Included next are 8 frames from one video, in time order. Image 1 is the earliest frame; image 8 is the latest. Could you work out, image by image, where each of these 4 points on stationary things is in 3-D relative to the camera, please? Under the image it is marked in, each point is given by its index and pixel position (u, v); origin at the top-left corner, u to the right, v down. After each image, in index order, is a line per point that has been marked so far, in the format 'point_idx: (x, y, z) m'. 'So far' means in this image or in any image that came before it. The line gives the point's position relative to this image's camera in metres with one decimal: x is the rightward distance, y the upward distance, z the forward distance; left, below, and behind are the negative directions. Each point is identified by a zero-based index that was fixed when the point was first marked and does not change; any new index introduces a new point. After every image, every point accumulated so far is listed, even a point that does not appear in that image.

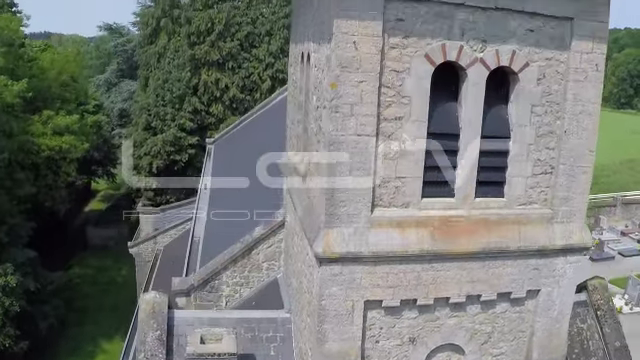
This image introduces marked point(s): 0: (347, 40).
0: (+0.2, +1.1, +4.1) m
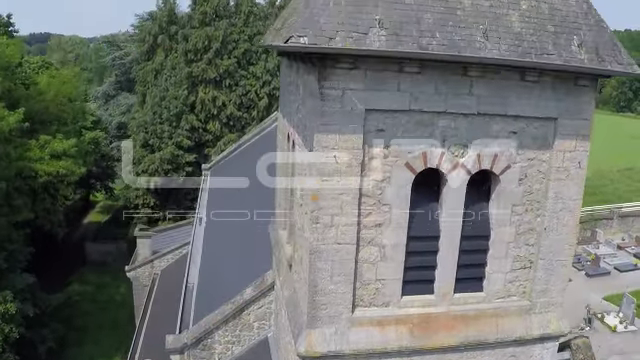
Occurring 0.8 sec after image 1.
0: (+0.1, +0.2, +4.1) m
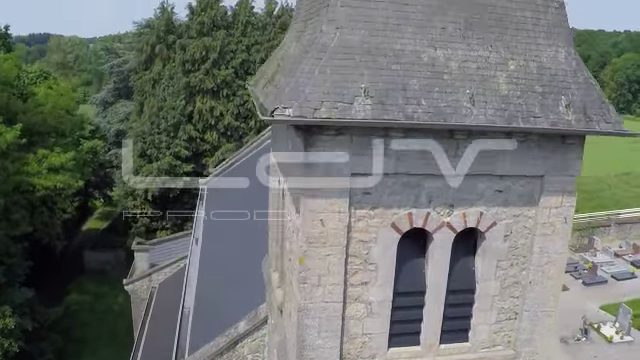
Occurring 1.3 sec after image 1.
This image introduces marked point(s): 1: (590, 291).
0: (-0.1, -0.3, +4.2) m
1: (+10.7, -4.4, +19.8) m
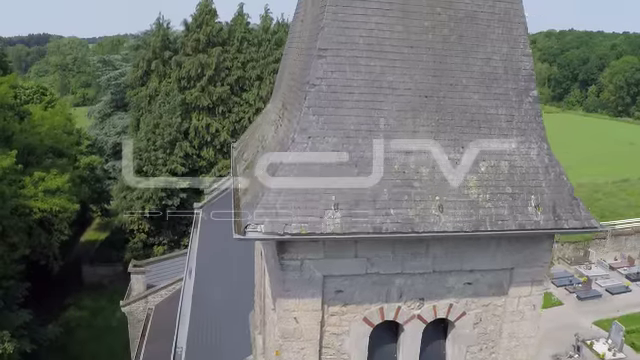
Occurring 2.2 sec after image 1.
0: (-0.3, -1.2, +4.3) m
1: (+10.5, -5.0, +20.0) m
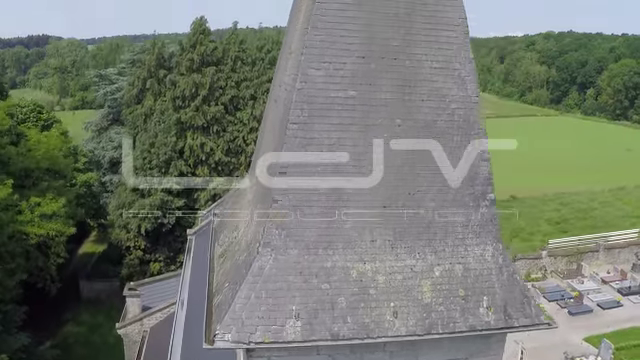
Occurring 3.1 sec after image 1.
0: (-0.6, -2.1, +4.6) m
1: (+10.3, -5.7, +20.3) m
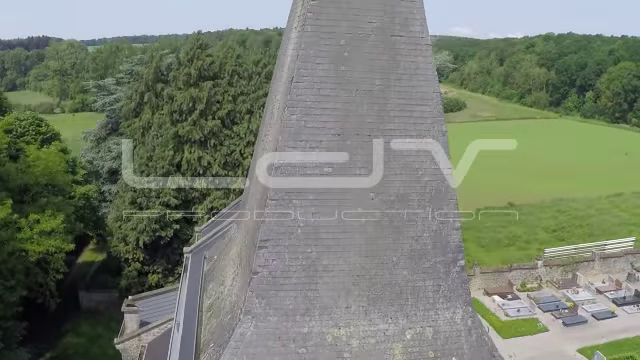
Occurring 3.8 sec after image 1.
0: (-0.8, -2.7, +4.8) m
1: (+10.1, -6.2, +20.4) m
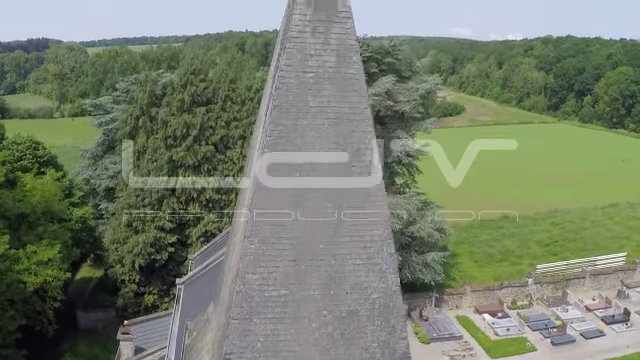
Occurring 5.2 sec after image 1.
0: (-1.2, -3.9, +5.2) m
1: (+9.8, -7.2, +20.8) m
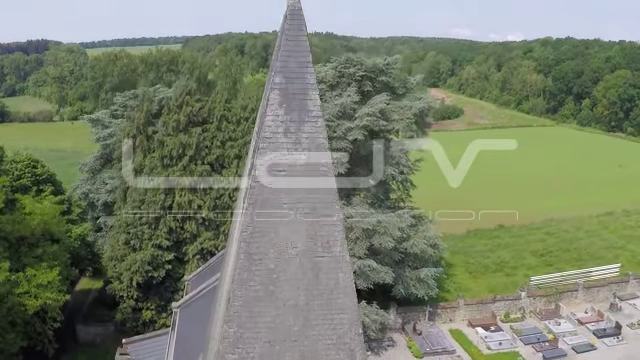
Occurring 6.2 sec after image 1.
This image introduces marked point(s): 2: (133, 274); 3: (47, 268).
0: (-1.5, -4.8, +5.5) m
1: (+9.6, -7.9, +21.1) m
2: (-7.5, -3.8, +20.0) m
3: (-9.5, -3.0, +17.4) m
